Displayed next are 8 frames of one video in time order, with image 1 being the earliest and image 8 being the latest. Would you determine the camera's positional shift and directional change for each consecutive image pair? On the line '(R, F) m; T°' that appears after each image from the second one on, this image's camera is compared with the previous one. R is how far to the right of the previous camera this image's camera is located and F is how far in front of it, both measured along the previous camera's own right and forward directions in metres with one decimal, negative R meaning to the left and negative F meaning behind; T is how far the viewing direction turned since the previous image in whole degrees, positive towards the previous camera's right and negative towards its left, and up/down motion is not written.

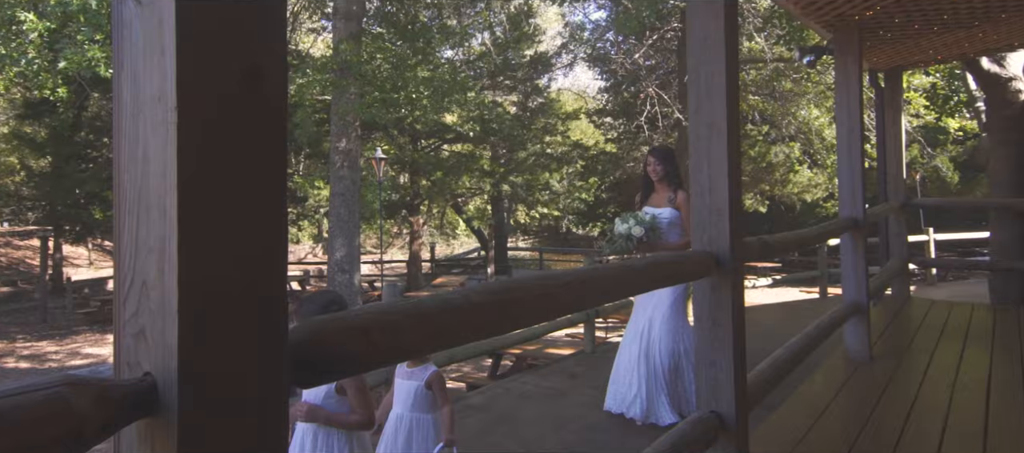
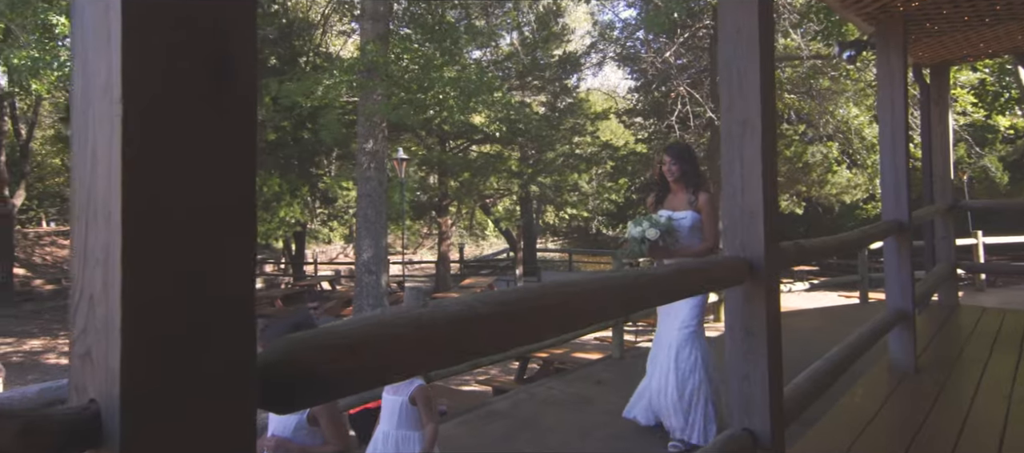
(+0.1, +0.1) m; -3°
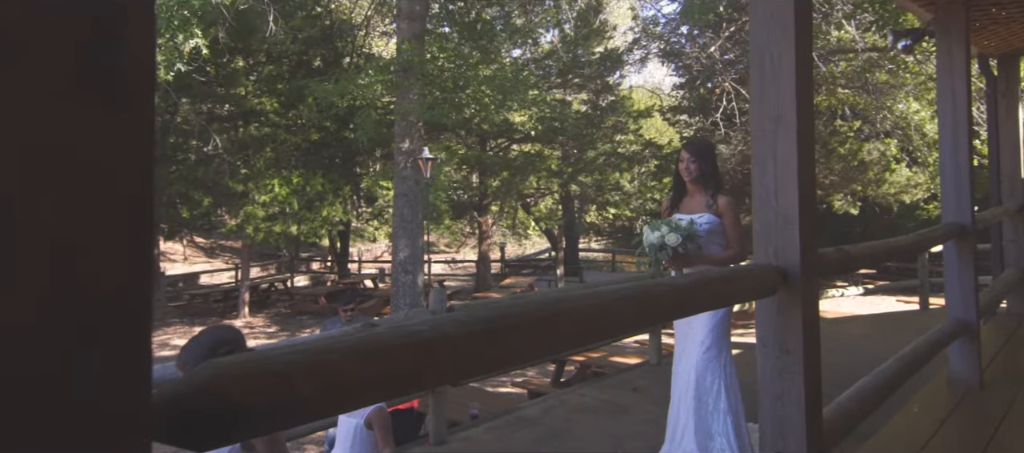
(+0.2, +0.1) m; -4°
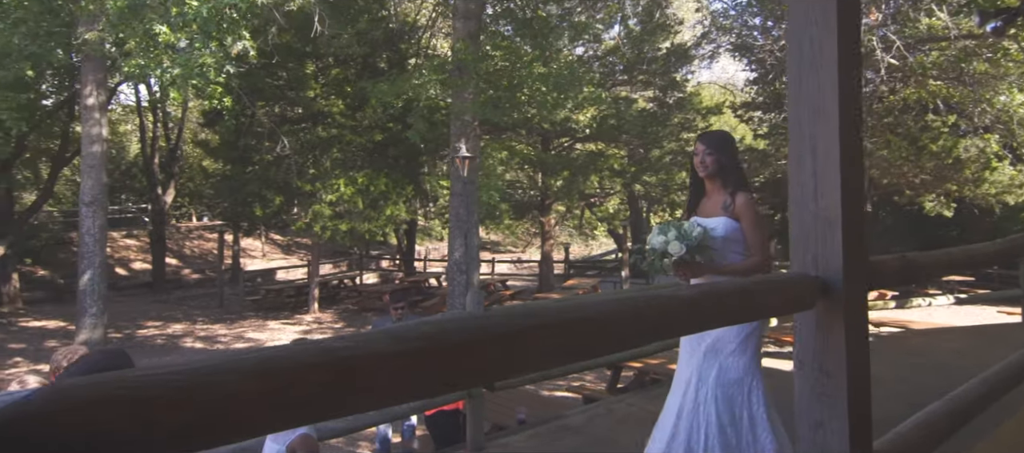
(+0.4, +0.2) m; -7°
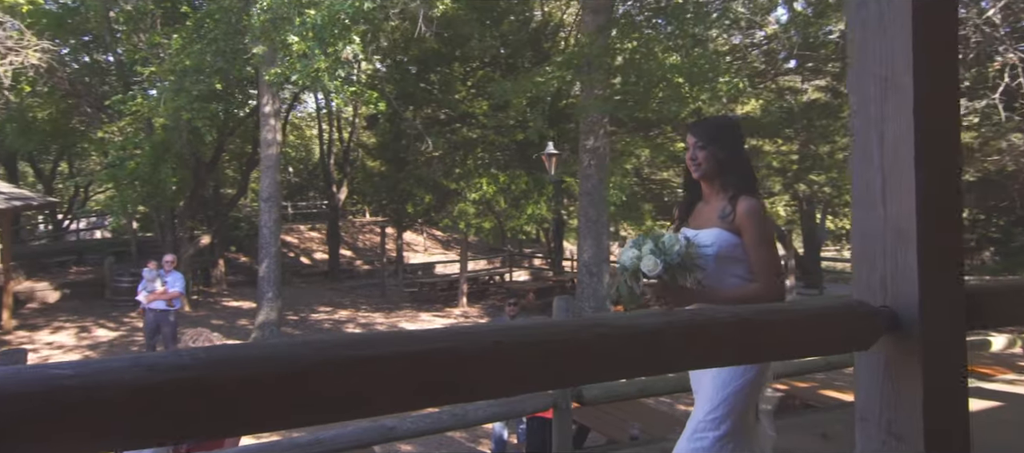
(+1.0, +0.4) m; -17°
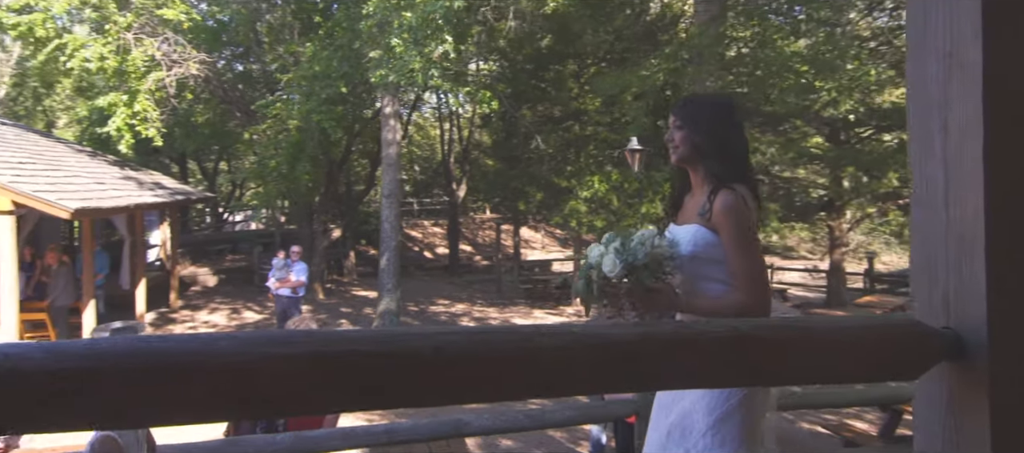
(+0.6, +0.1) m; -12°
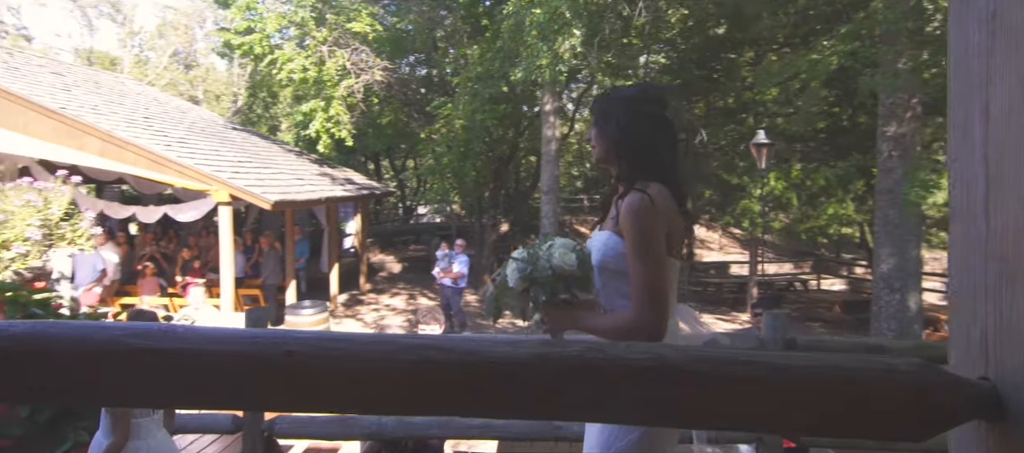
(+1.0, +0.3) m; -18°
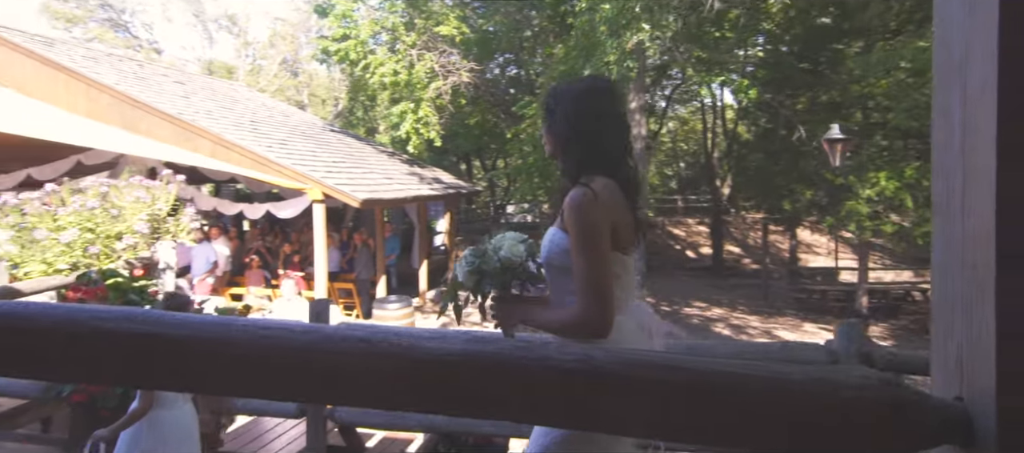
(+0.5, +0.1) m; -10°
